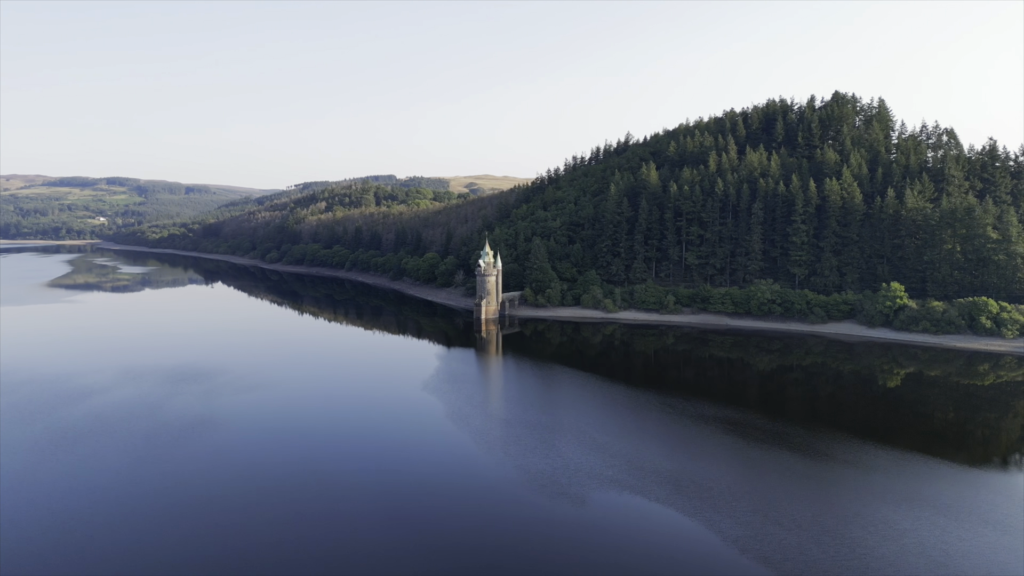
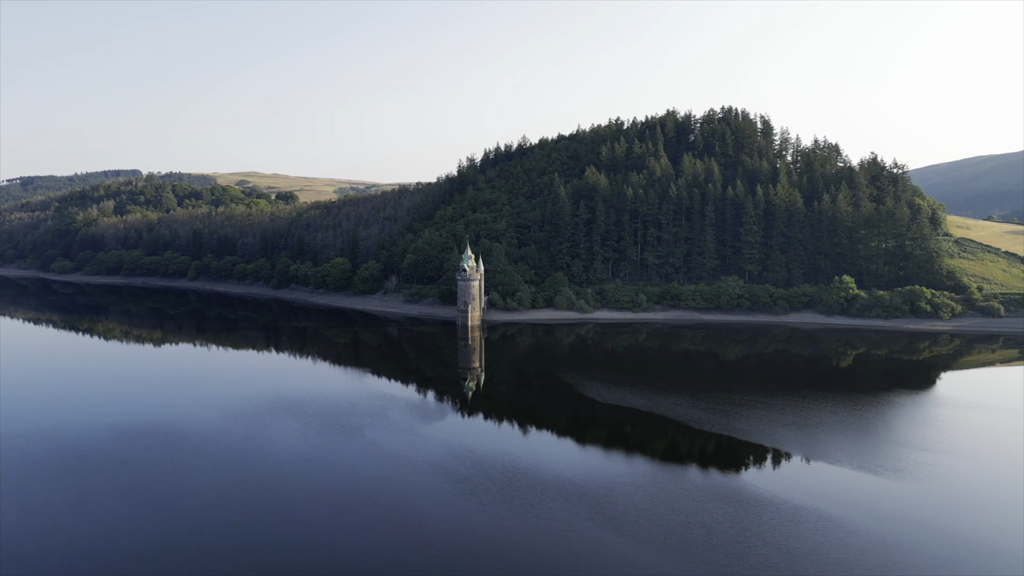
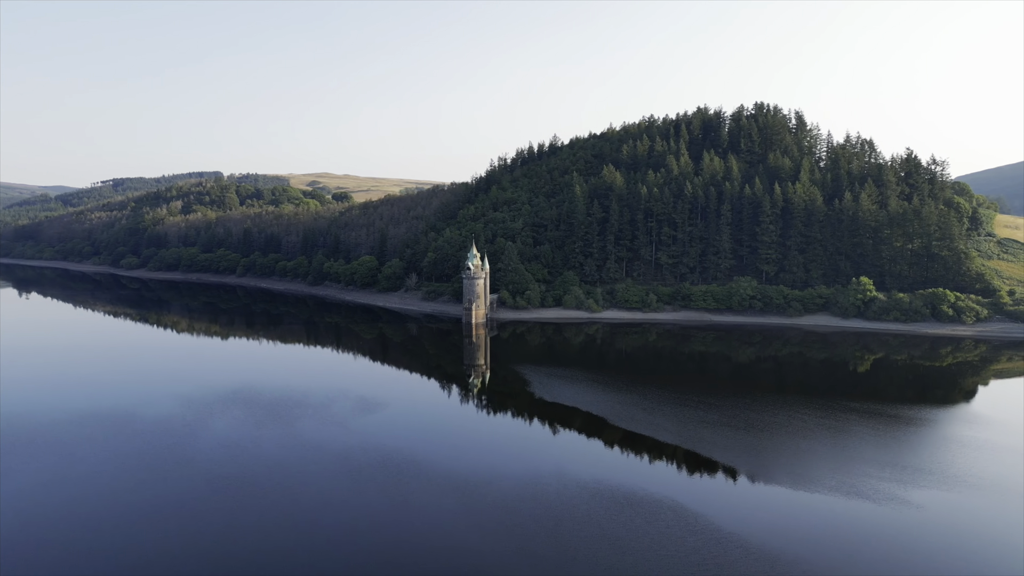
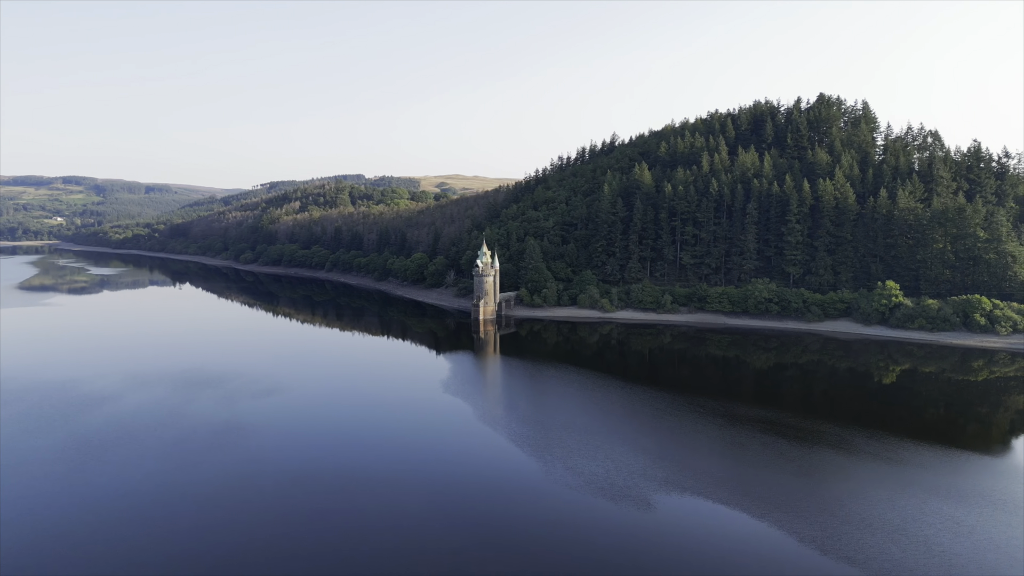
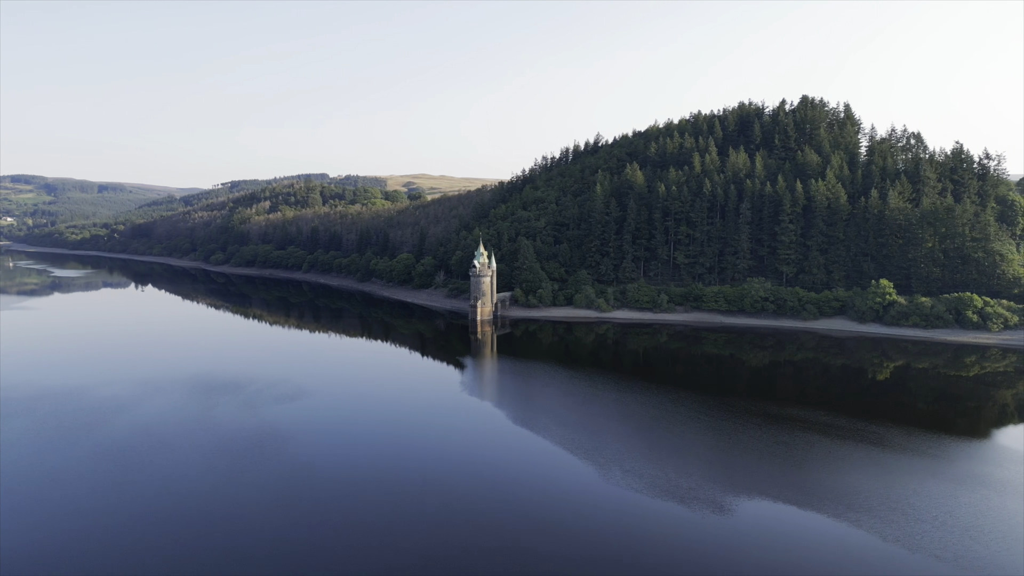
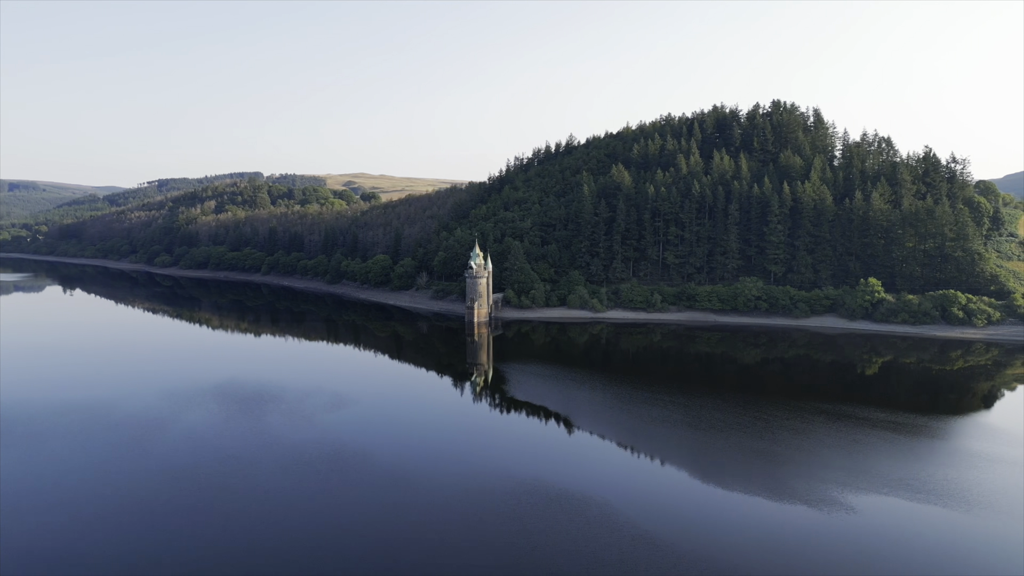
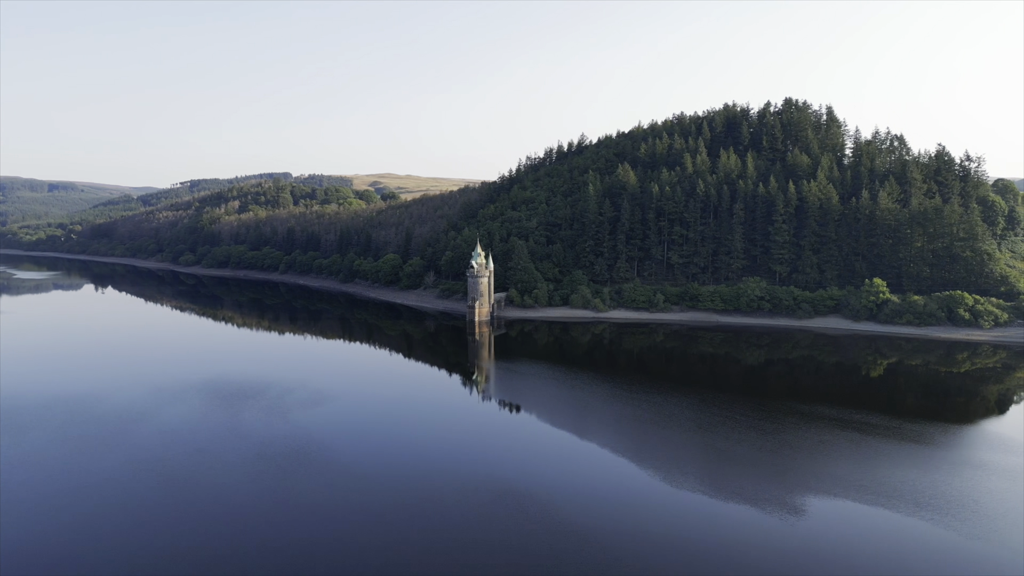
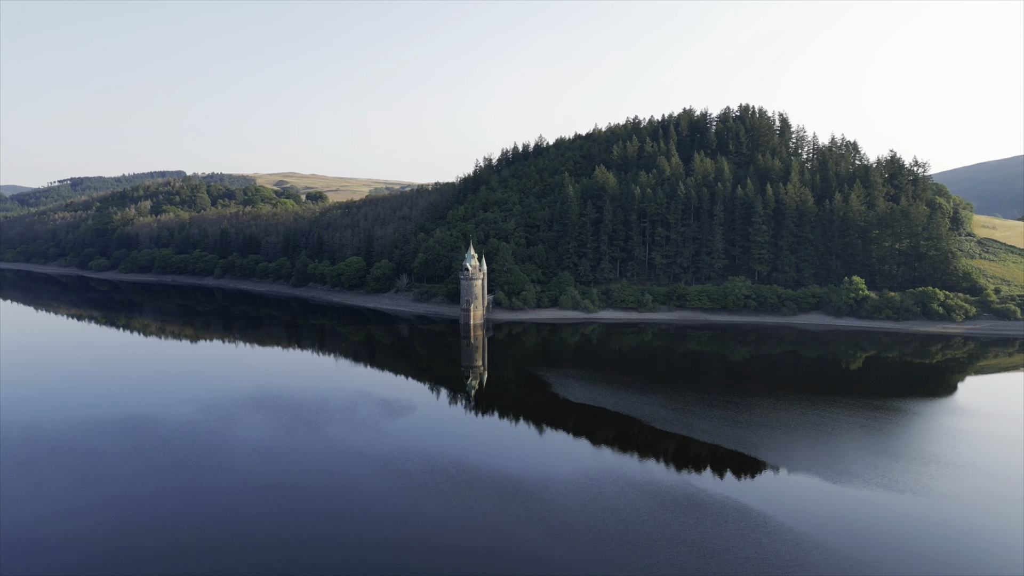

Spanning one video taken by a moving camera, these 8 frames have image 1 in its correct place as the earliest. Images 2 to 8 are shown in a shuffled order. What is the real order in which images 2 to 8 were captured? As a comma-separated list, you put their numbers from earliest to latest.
4, 5, 7, 6, 3, 8, 2
